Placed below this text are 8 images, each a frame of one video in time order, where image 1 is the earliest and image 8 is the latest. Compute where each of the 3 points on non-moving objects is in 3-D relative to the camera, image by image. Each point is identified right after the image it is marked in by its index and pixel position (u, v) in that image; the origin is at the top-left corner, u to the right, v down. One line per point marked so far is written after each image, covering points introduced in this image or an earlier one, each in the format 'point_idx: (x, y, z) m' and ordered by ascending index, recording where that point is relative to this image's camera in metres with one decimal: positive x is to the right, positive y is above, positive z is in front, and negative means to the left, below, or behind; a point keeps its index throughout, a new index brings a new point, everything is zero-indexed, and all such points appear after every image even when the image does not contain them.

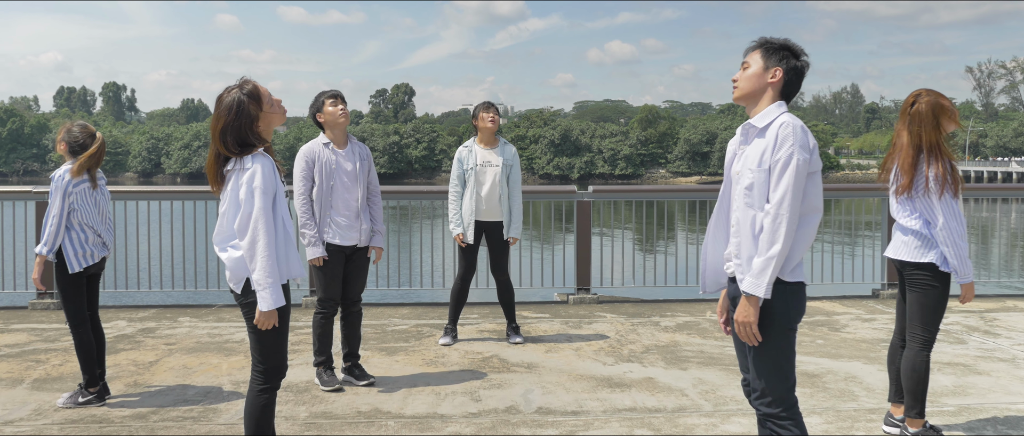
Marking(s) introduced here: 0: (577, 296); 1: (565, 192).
0: (+0.6, -0.7, +6.1) m
1: (+0.4, +0.2, +5.9) m
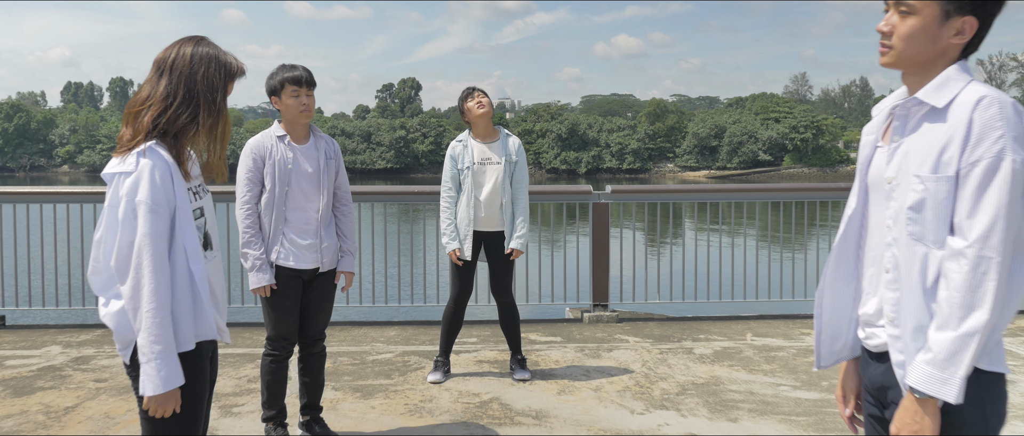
0: (+0.6, -0.7, +5.2) m
1: (+0.5, +0.2, +5.1) m
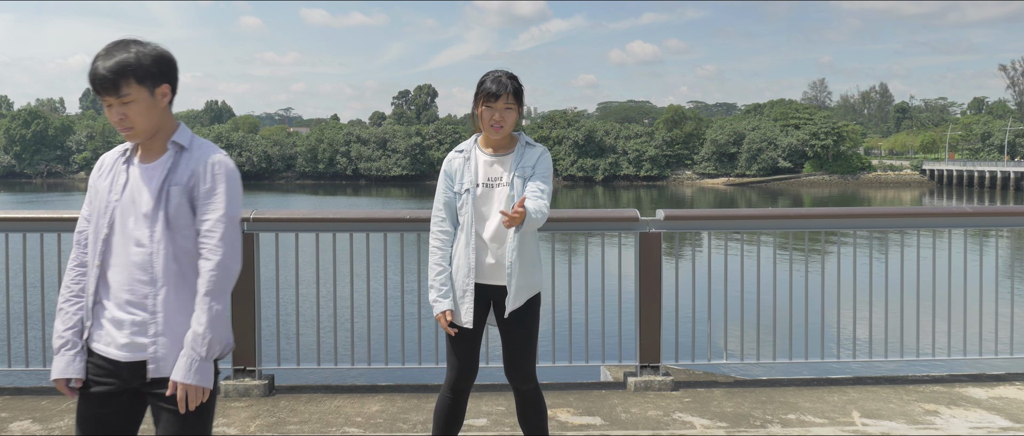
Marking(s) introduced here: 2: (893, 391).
0: (+0.7, -0.9, +4.0) m
1: (+0.6, 0.0, +3.9) m
2: (+2.1, -1.0, +3.9) m
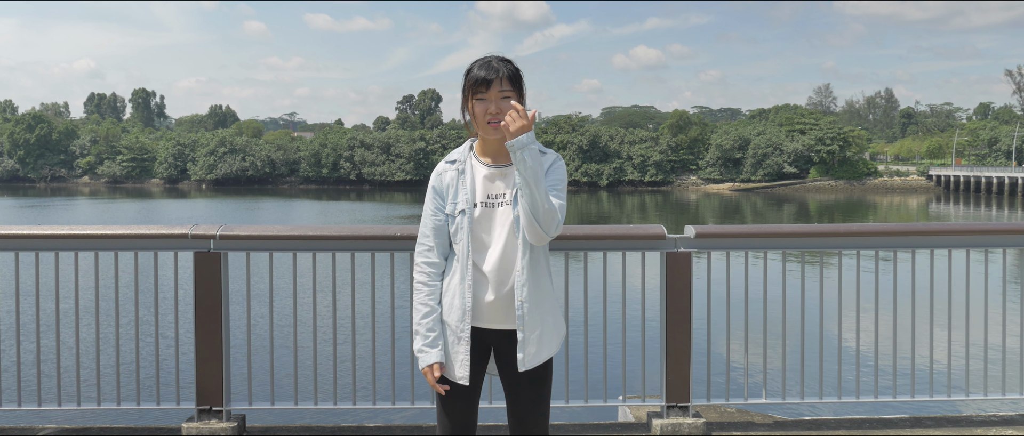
0: (+0.8, -1.0, +3.5) m
1: (+0.6, -0.1, +3.3) m
2: (+2.2, -1.0, +3.4) m
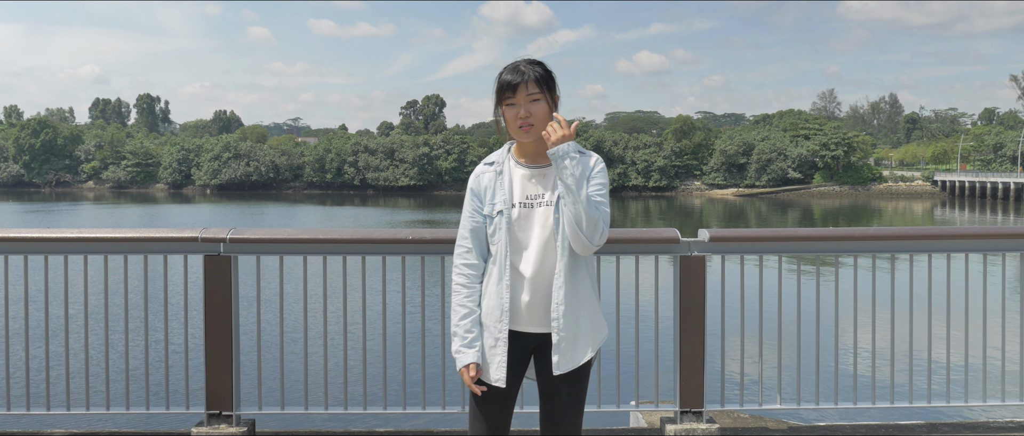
0: (+0.8, -1.0, +3.4) m
1: (+0.7, -0.1, +3.3) m
2: (+2.2, -1.1, +3.4) m
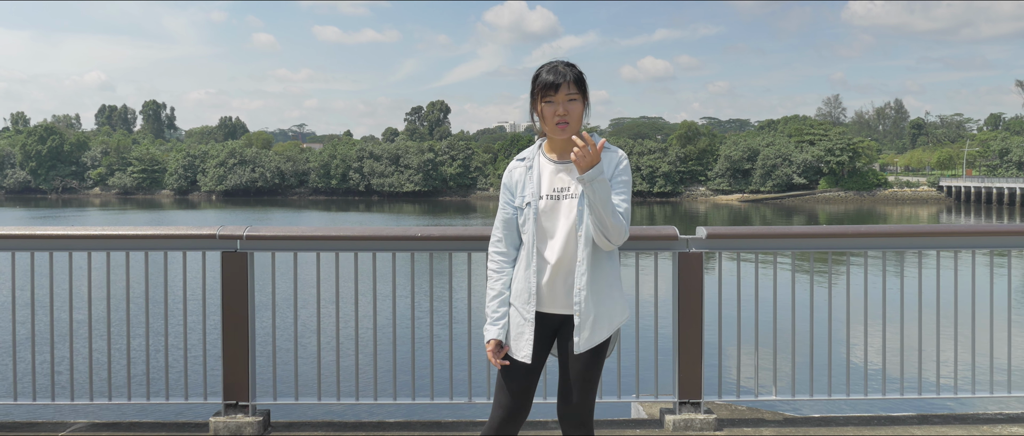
0: (+0.8, -1.0, +3.5) m
1: (+0.7, -0.1, +3.4) m
2: (+2.2, -1.1, +3.5) m
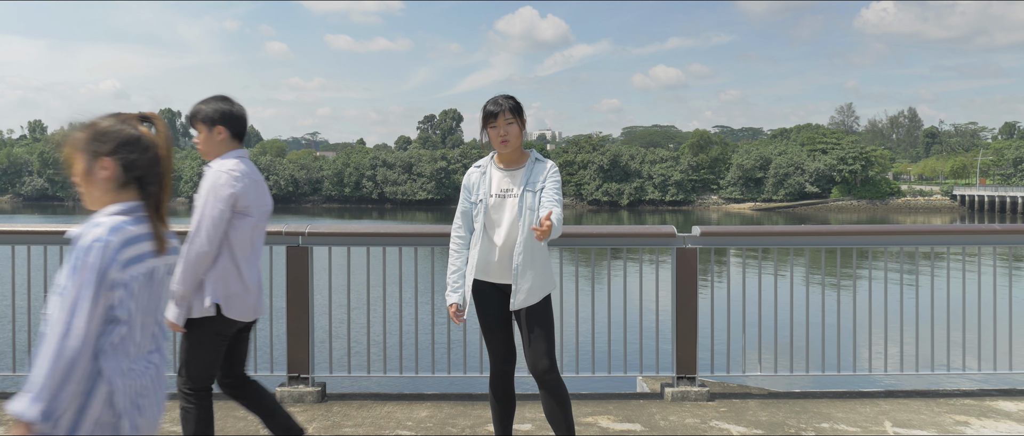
0: (+1.0, -1.0, +4.1) m
1: (+0.8, -0.1, +4.0) m
2: (+2.4, -1.1, +4.0) m
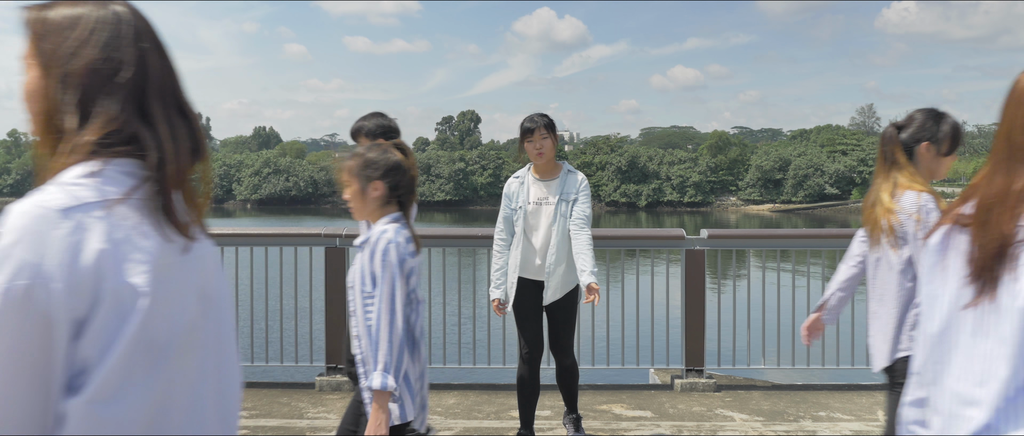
0: (+1.1, -1.0, +4.4) m
1: (+1.0, -0.1, +4.4) m
2: (+2.5, -1.1, +4.3) m
